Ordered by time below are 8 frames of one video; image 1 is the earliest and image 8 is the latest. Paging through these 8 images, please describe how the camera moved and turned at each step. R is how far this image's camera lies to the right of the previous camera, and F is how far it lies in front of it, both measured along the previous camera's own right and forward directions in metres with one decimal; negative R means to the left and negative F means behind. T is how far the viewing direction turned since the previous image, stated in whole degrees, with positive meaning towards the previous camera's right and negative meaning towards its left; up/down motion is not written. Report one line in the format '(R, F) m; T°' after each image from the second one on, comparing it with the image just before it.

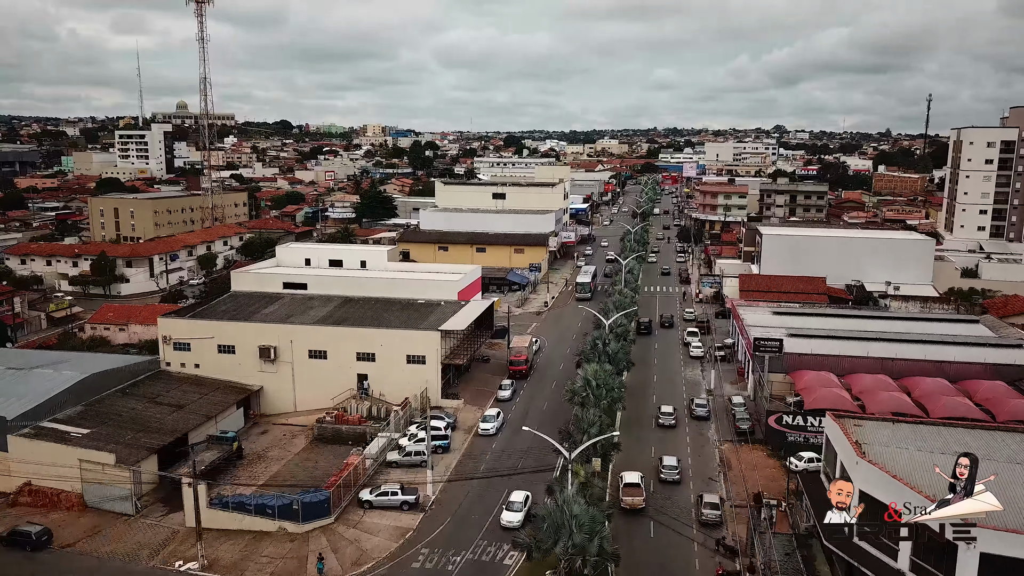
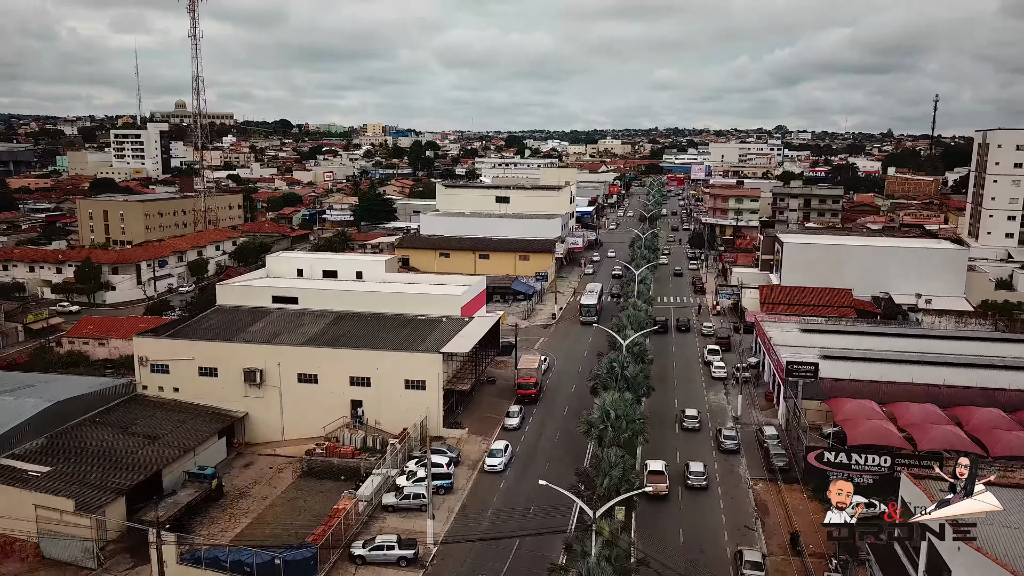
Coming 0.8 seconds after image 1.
(-0.3, +2.3) m; 0°
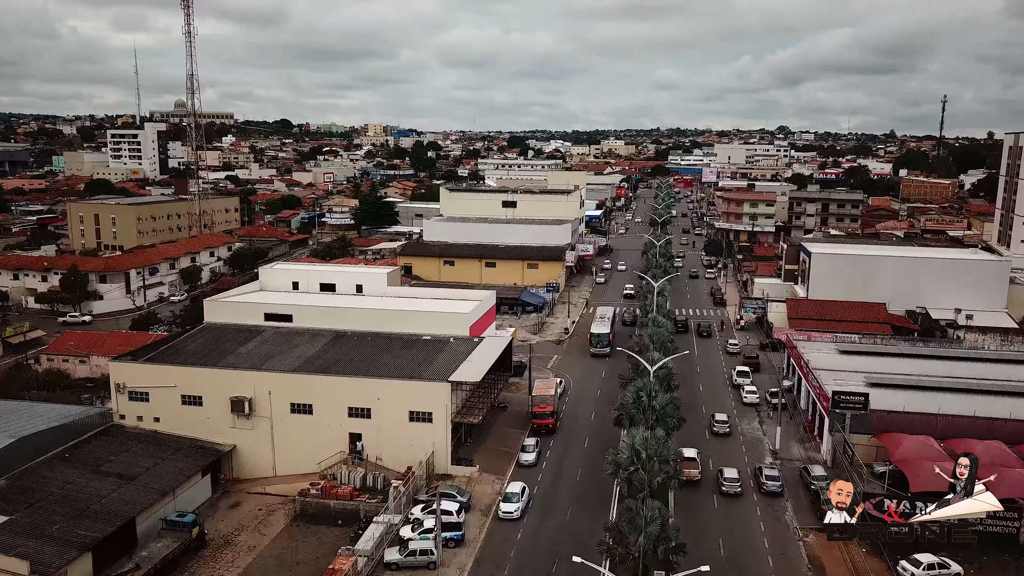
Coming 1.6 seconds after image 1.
(-0.4, +2.4) m; 0°
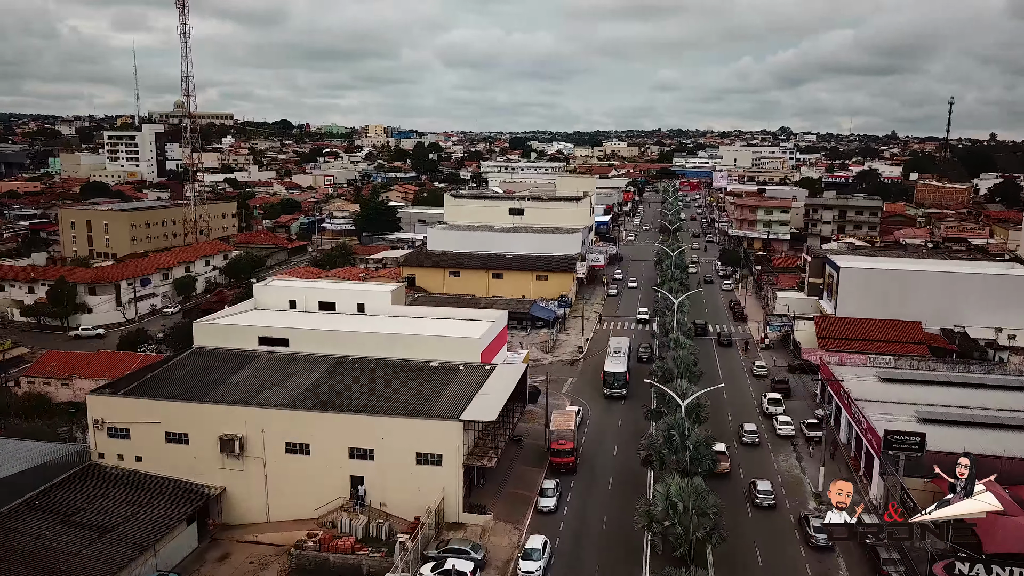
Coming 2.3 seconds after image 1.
(-0.4, +2.1) m; 0°
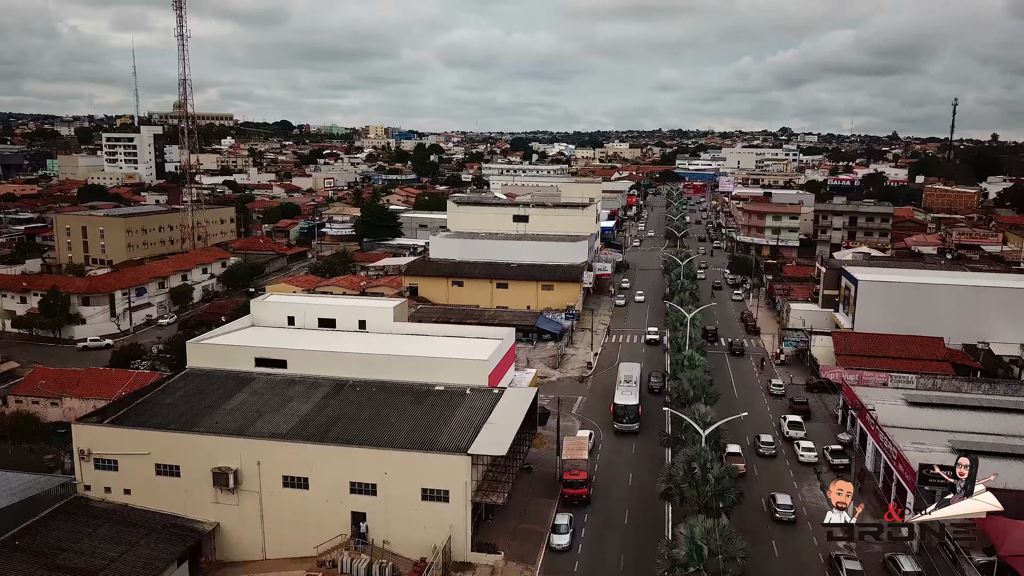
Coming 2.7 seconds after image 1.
(-0.3, +1.2) m; 0°
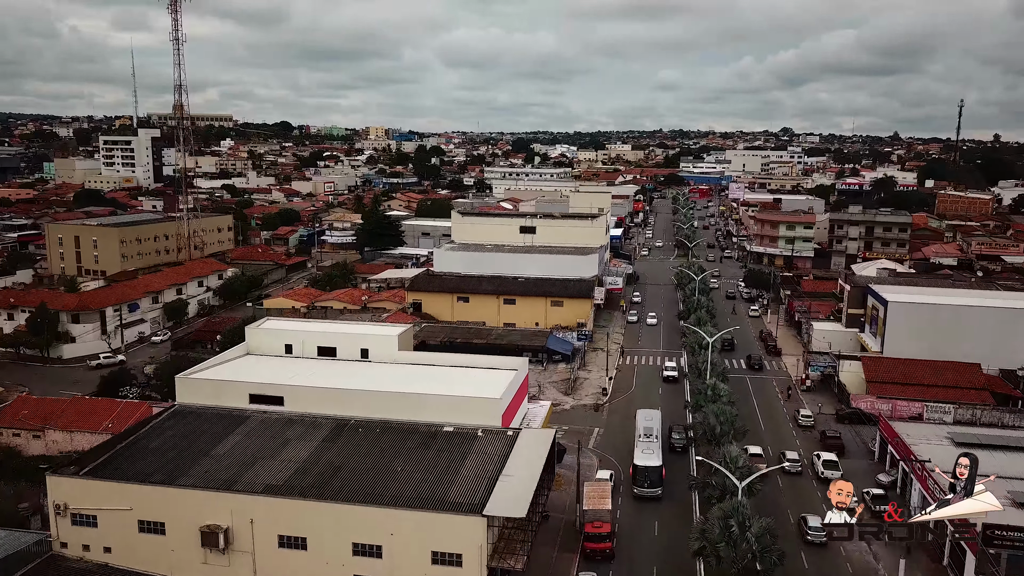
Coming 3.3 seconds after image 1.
(-0.4, +1.8) m; 0°
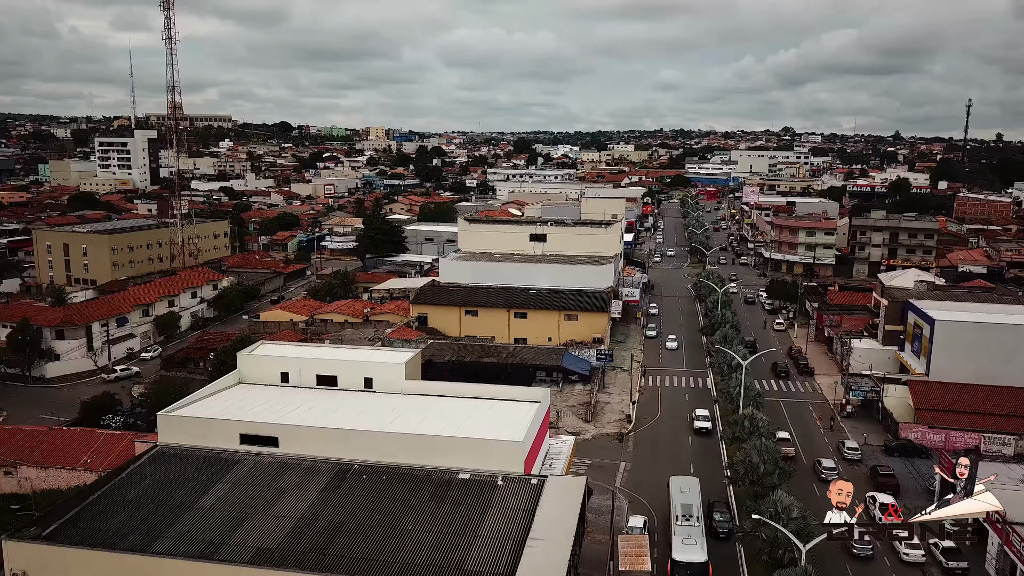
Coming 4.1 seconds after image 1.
(-0.6, +2.4) m; 0°
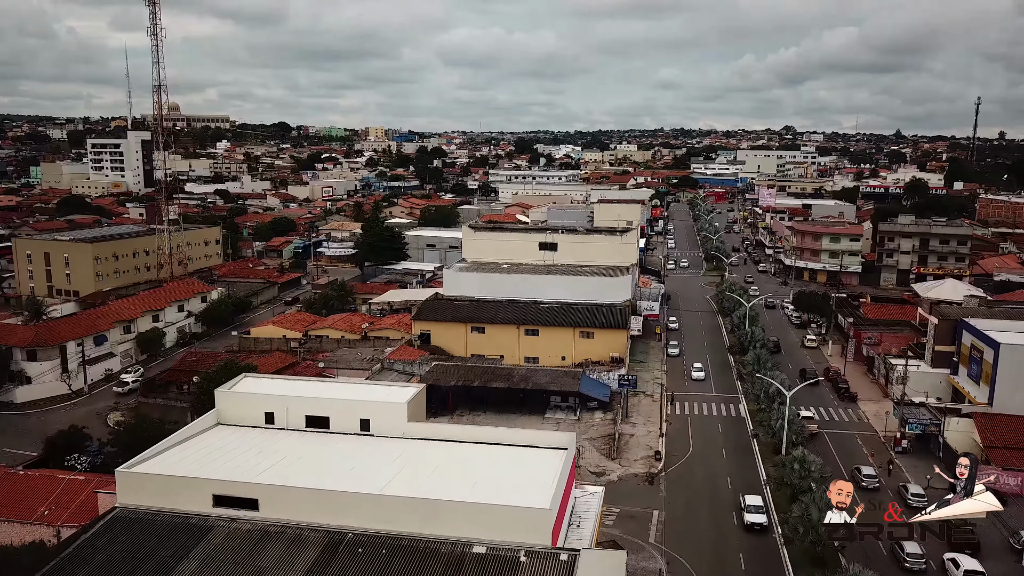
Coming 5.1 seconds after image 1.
(-0.5, +3.1) m; 0°
